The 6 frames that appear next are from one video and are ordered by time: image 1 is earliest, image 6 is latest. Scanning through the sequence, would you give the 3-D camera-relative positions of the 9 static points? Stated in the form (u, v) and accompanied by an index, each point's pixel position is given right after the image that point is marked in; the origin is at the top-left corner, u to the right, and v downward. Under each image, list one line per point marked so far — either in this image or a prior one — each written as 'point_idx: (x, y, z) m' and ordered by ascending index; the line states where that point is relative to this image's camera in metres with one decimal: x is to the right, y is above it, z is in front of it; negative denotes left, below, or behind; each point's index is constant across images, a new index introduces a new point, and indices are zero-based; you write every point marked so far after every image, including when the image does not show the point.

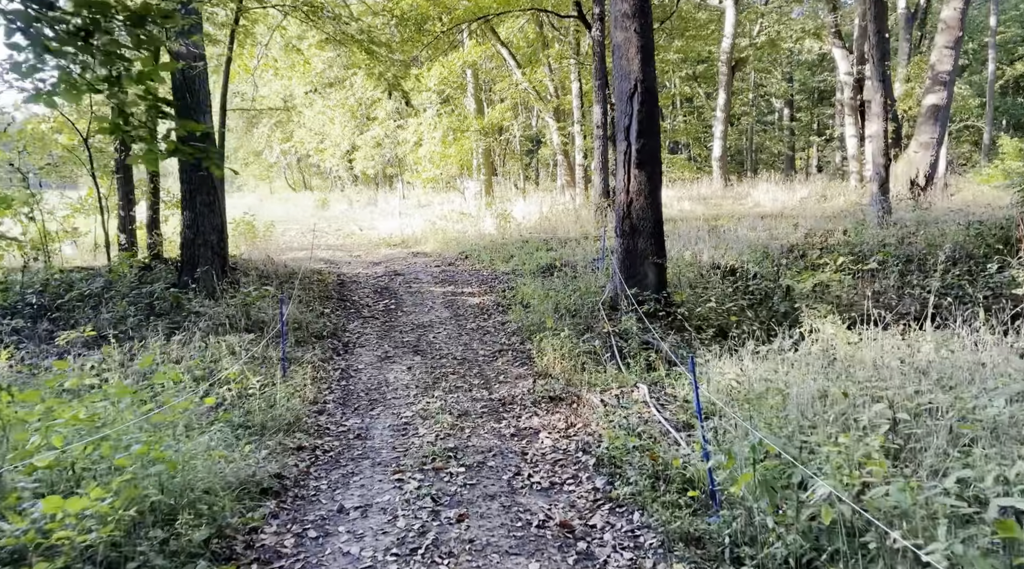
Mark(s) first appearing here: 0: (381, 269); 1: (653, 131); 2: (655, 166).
0: (-2.7, +0.3, +18.2) m
1: (+1.8, +2.0, +11.8) m
2: (+1.9, +1.5, +11.8) m
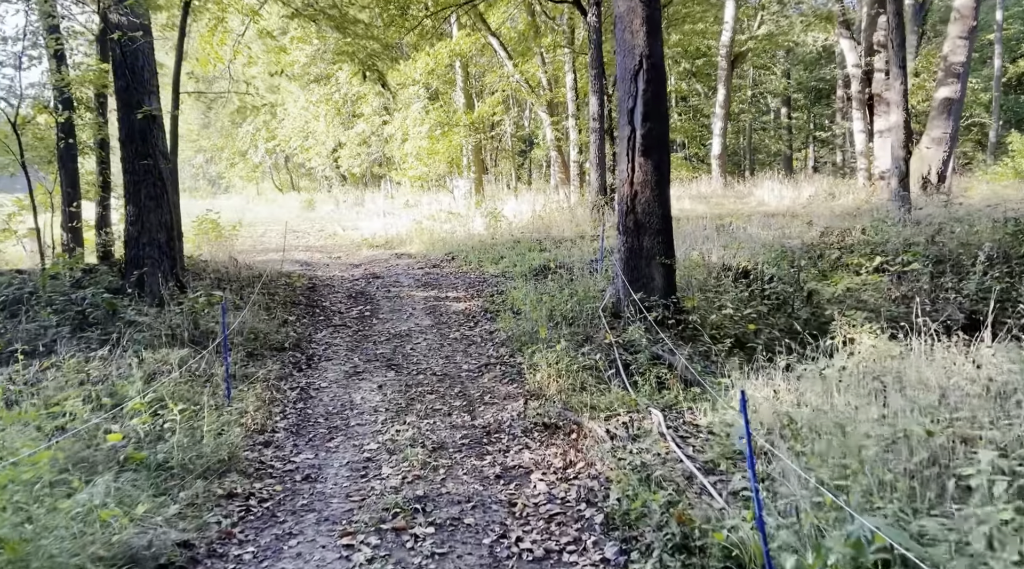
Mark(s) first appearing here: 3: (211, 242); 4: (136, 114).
0: (-2.8, +0.2, +16.8) m
1: (+1.7, +1.9, +10.3) m
2: (+1.7, +1.5, +10.4) m
3: (-5.1, +0.7, +15.6) m
4: (-4.4, +2.0, +10.6) m
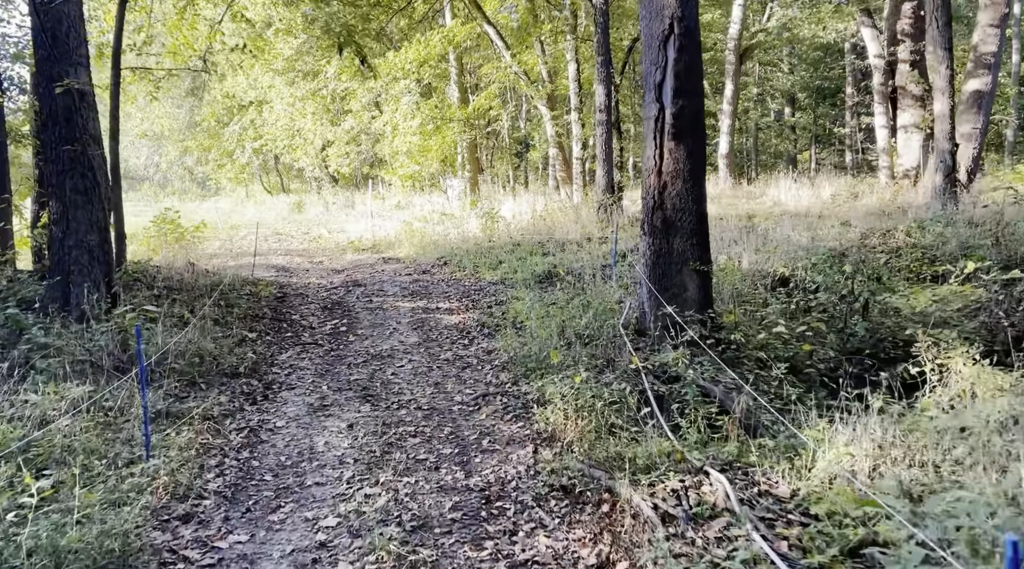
0: (-2.9, +0.1, +14.9) m
1: (+1.7, +1.8, +8.5) m
2: (+1.8, +1.4, +8.6) m
3: (-5.1, +0.6, +13.7) m
4: (-4.4, +1.9, +8.7) m
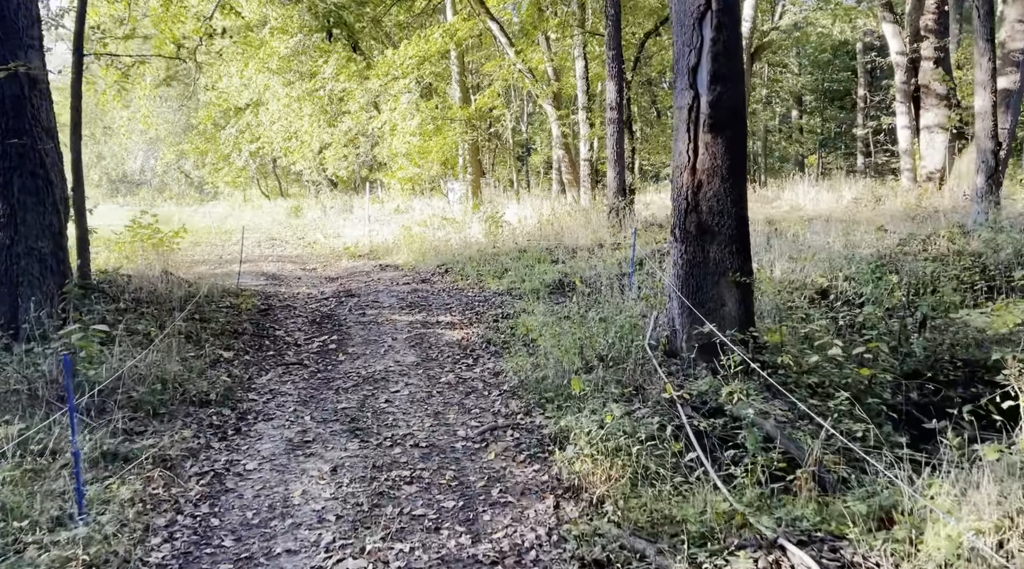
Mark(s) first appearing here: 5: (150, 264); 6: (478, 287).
0: (-2.8, -0.1, +13.8) m
1: (+1.8, +1.7, +7.4) m
2: (+1.9, +1.3, +7.4) m
3: (-5.0, +0.5, +12.6) m
4: (-4.3, +1.8, +7.6) m
5: (-4.7, +0.3, +11.8) m
6: (-0.5, 0.0, +12.8) m
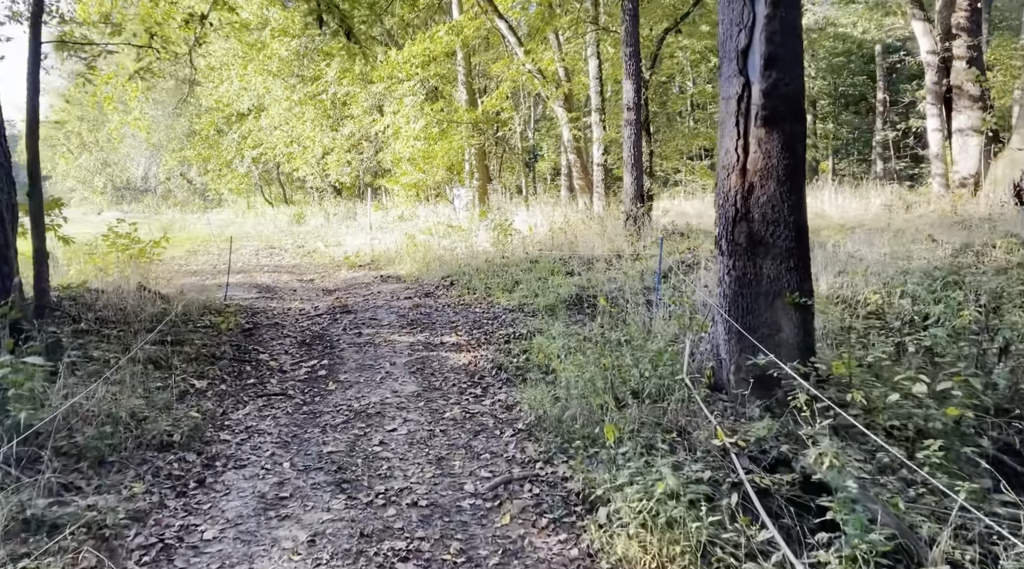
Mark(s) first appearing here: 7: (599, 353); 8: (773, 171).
0: (-2.6, -0.3, +12.7) m
1: (+1.9, +1.6, +6.2) m
2: (+2.0, +1.1, +6.3) m
3: (-4.9, +0.3, +11.5) m
4: (-4.2, +1.6, +6.5) m
5: (-4.6, +0.1, +10.7) m
6: (-0.3, -0.2, +11.6) m
7: (+0.7, -0.6, +7.6) m
8: (+1.8, +0.8, +6.3) m
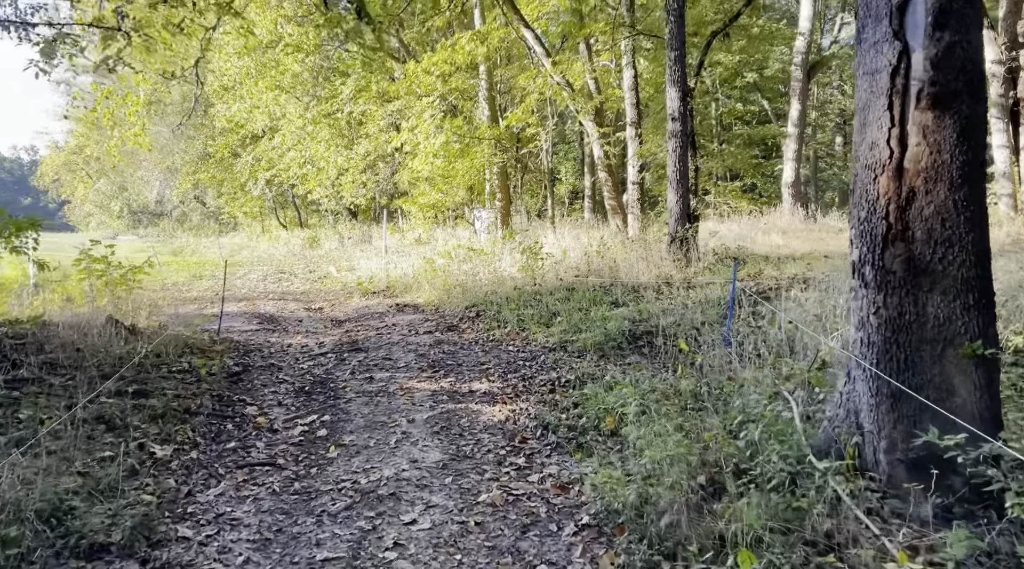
0: (-2.1, -0.6, +10.9) m
1: (+2.3, +1.3, +4.5) m
2: (+2.3, +0.9, +4.5) m
3: (-4.4, -0.1, +9.8) m
4: (-3.8, +1.4, +4.9) m
5: (-4.1, -0.2, +9.0) m
6: (+0.1, -0.6, +9.9) m
7: (+1.1, -0.8, +5.8) m
8: (+2.1, +0.6, +4.5) m
